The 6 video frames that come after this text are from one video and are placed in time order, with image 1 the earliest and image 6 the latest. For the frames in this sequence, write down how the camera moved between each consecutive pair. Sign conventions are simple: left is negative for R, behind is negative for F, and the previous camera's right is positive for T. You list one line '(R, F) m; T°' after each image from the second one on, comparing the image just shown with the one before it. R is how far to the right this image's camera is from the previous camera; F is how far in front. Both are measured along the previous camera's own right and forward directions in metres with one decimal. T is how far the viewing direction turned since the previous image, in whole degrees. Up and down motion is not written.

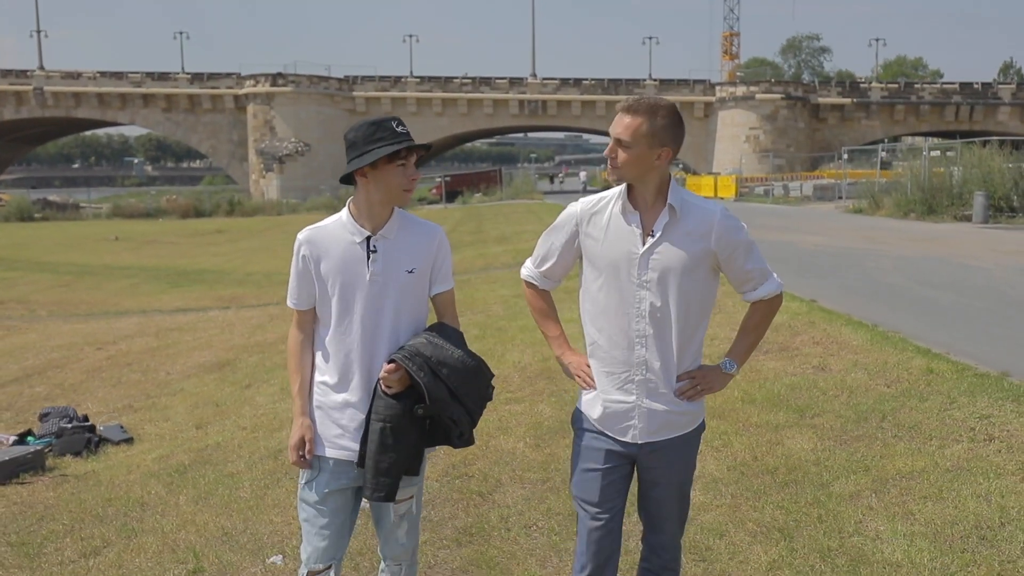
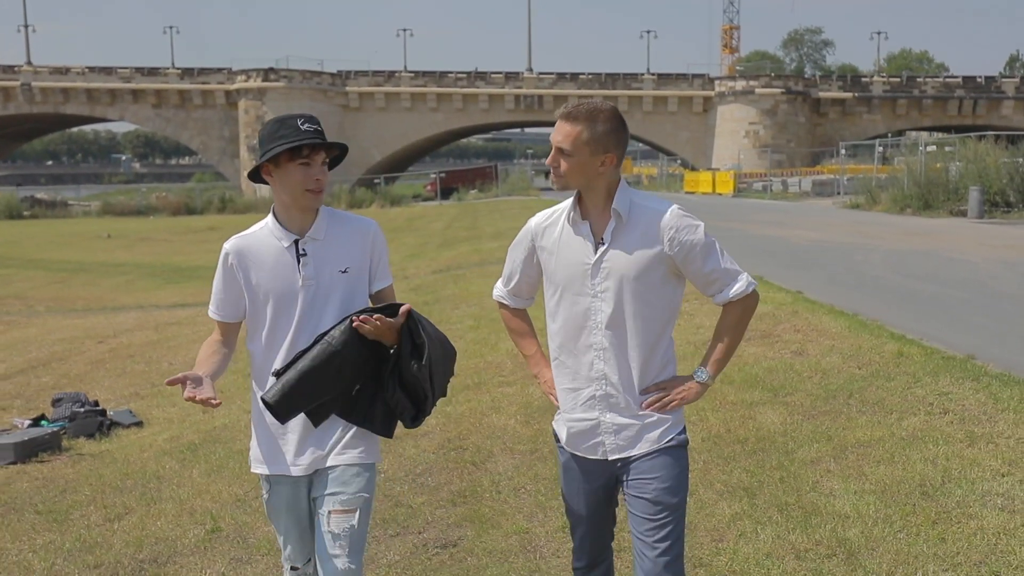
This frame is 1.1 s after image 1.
(0.0, -0.5) m; 0°
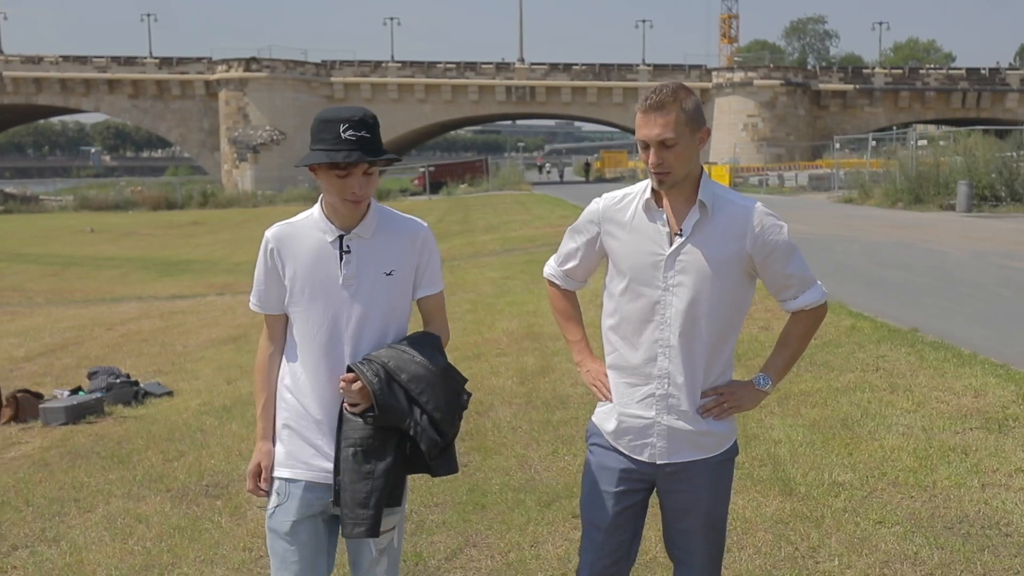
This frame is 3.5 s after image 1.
(0.0, -1.2) m; 0°
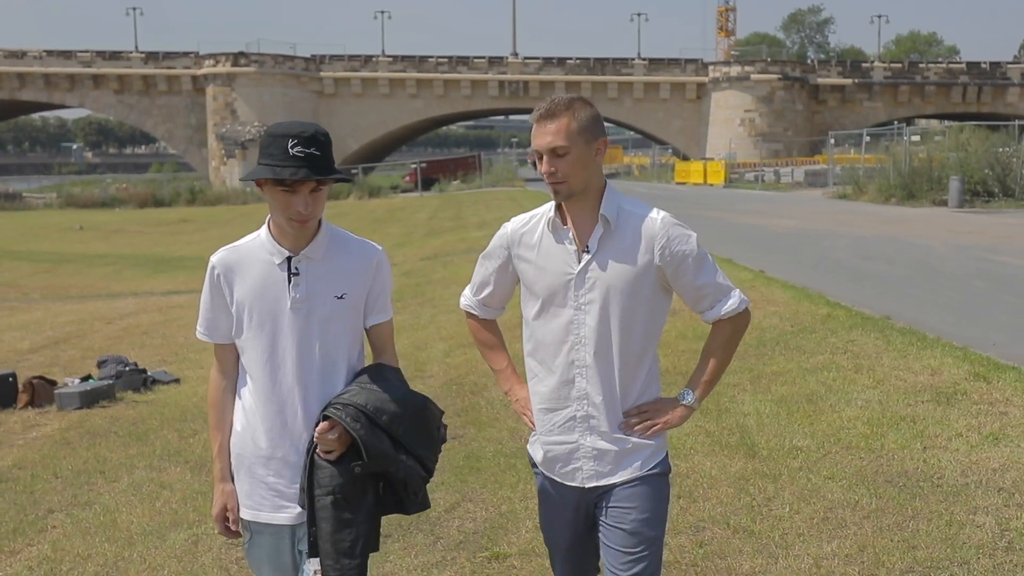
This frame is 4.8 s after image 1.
(0.0, -0.6) m; 0°
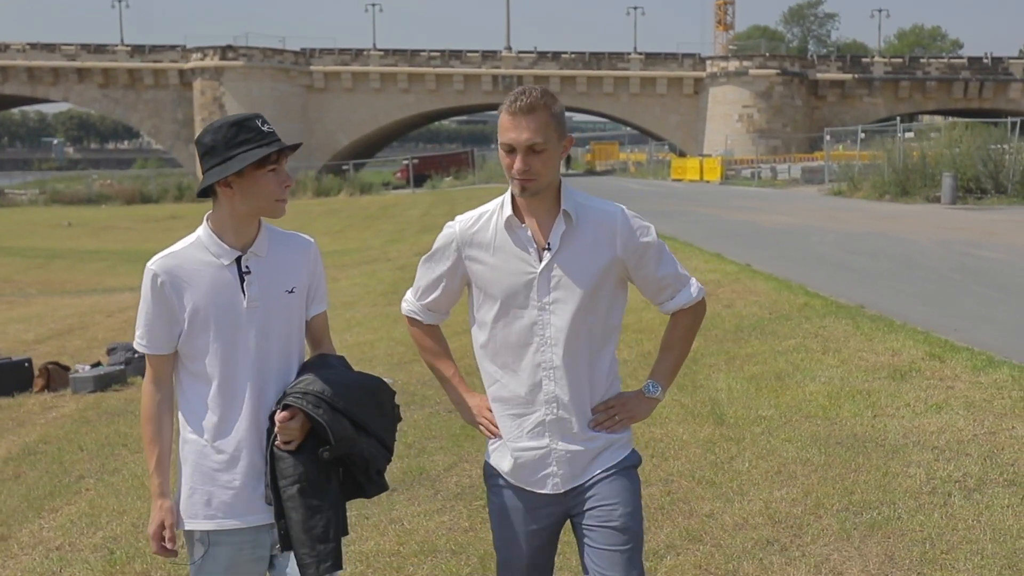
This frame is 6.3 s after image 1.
(0.0, -0.6) m; 0°
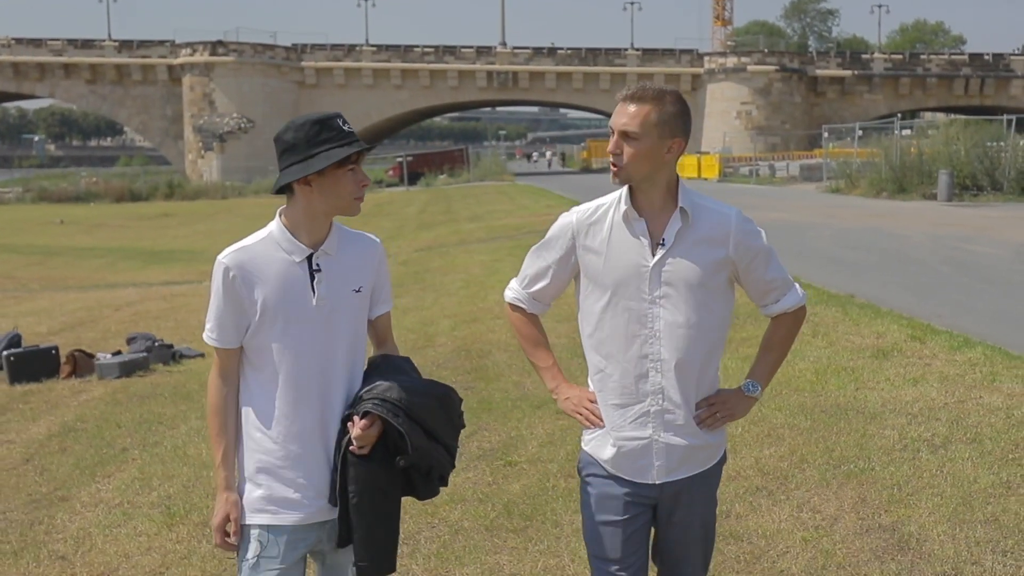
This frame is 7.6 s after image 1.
(-0.1, -0.6) m; 0°
